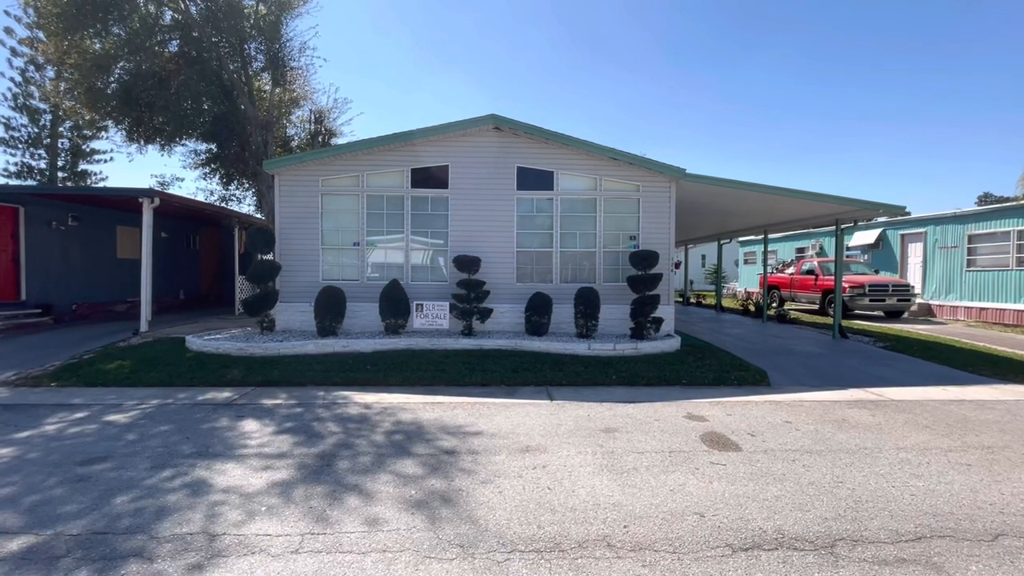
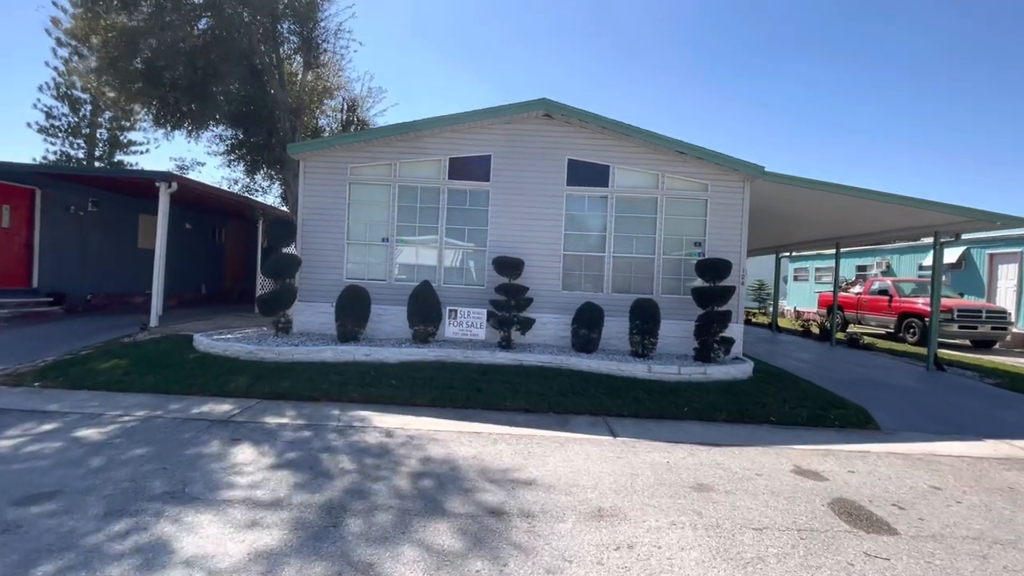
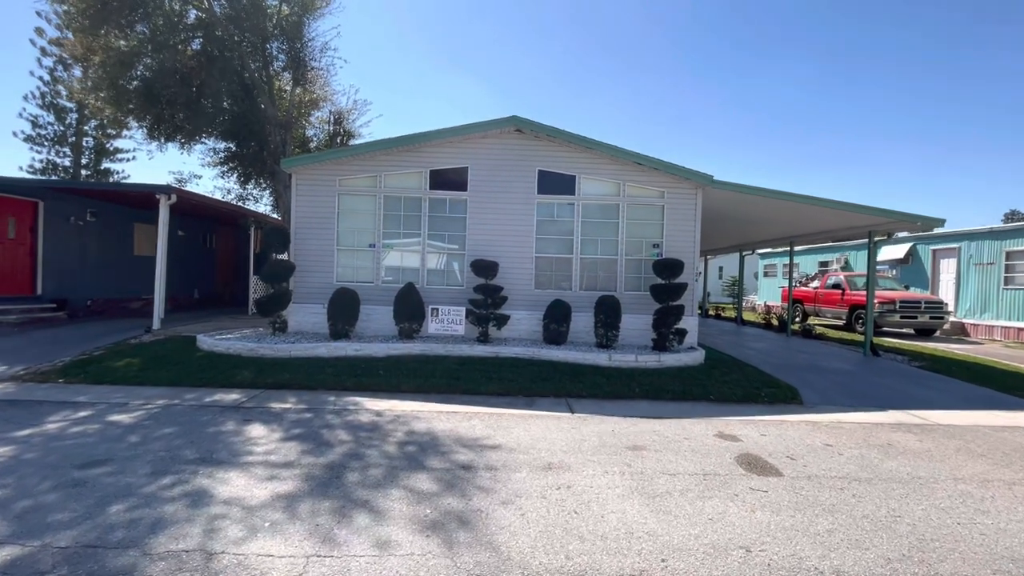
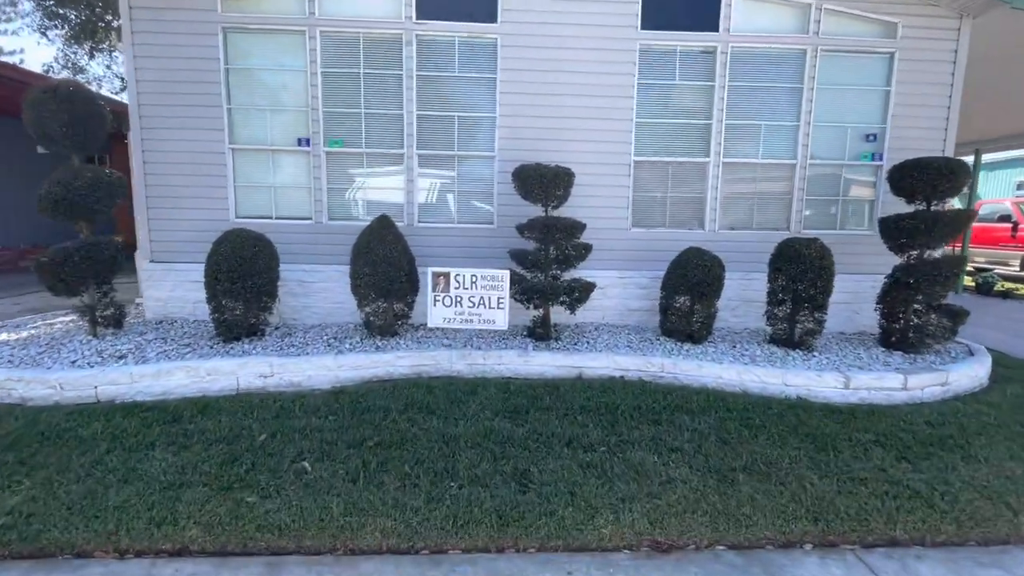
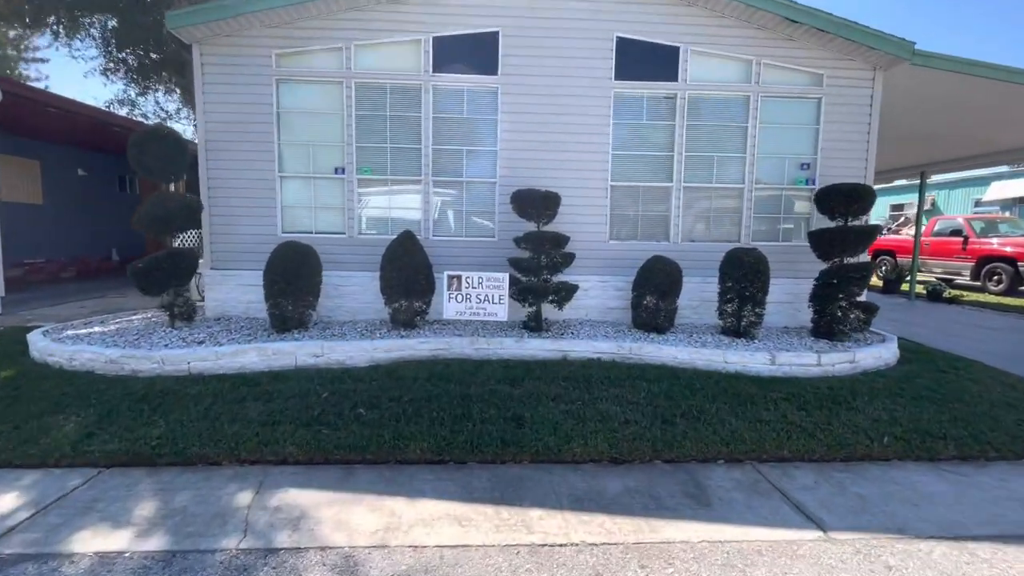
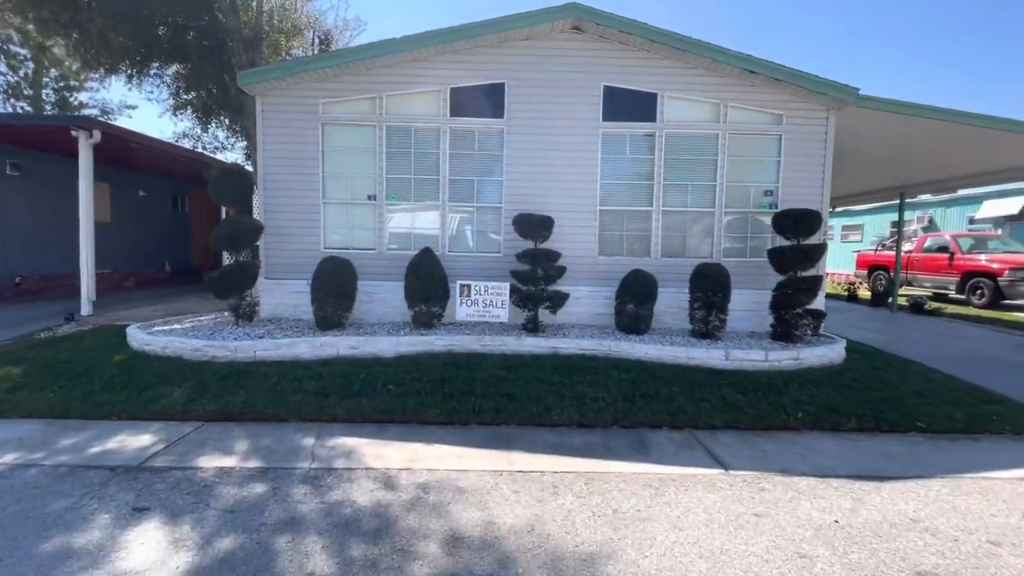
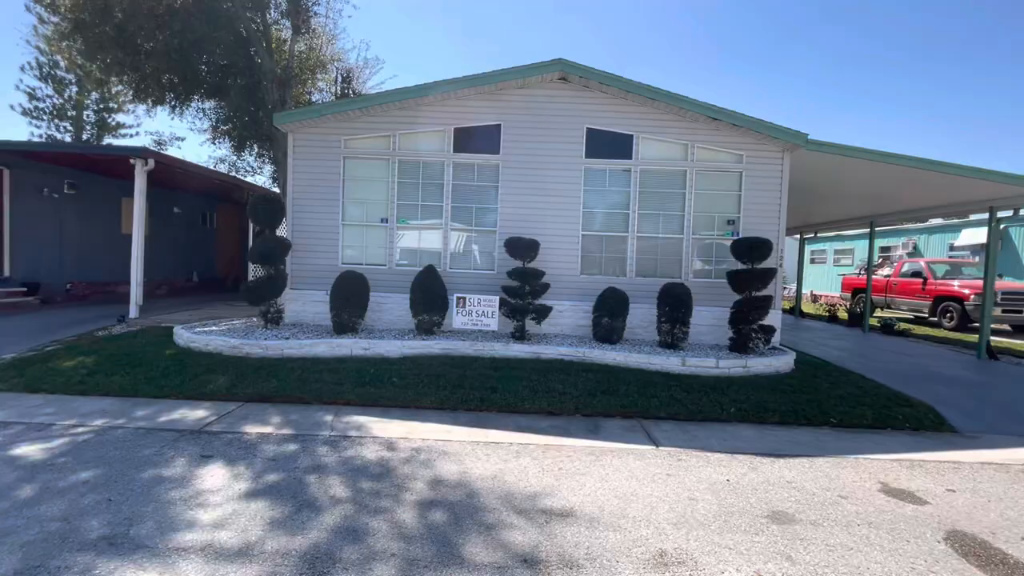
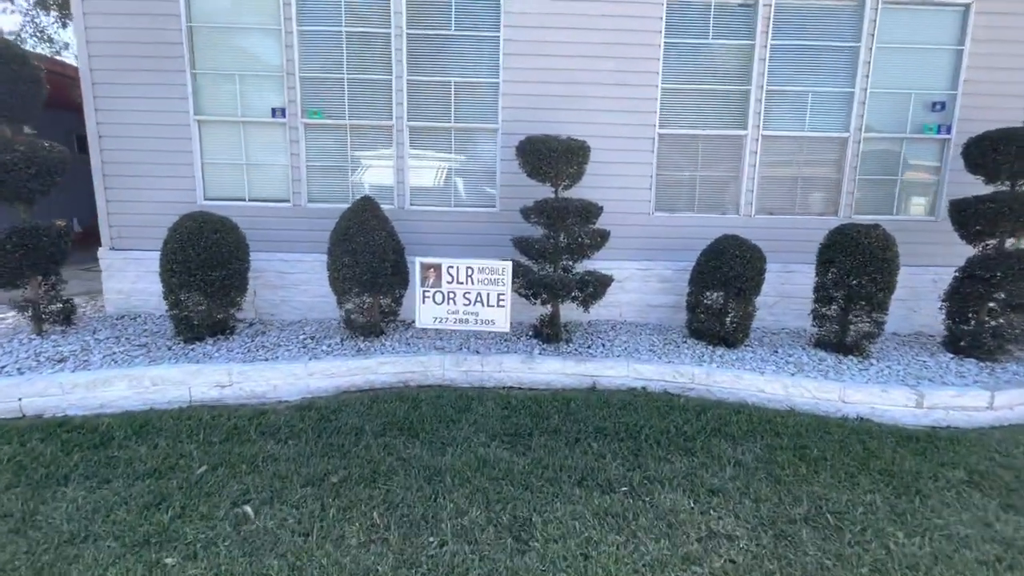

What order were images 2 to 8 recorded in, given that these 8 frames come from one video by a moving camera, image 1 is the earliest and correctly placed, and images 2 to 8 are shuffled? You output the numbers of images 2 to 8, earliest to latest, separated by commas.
3, 2, 7, 6, 5, 4, 8
